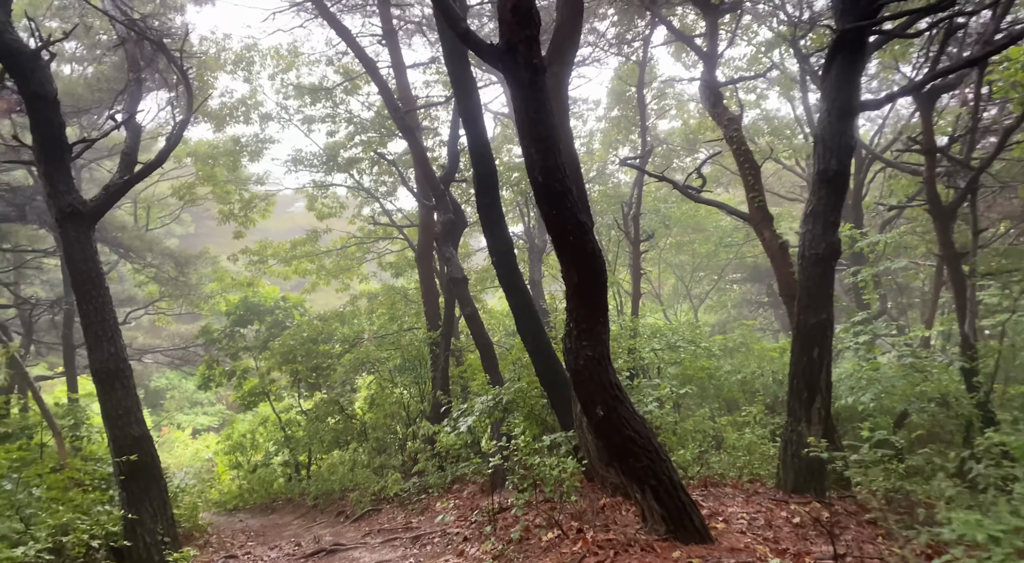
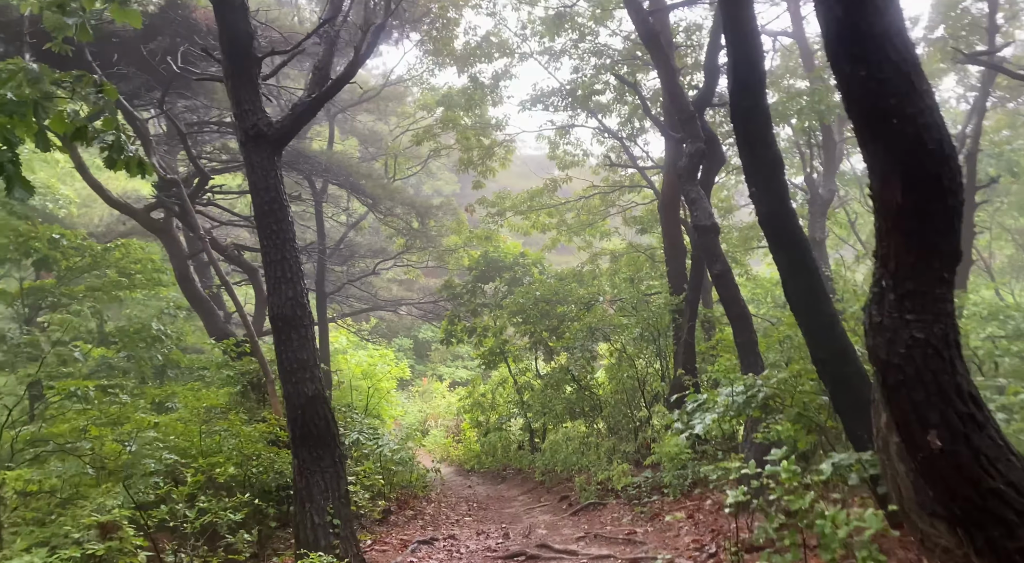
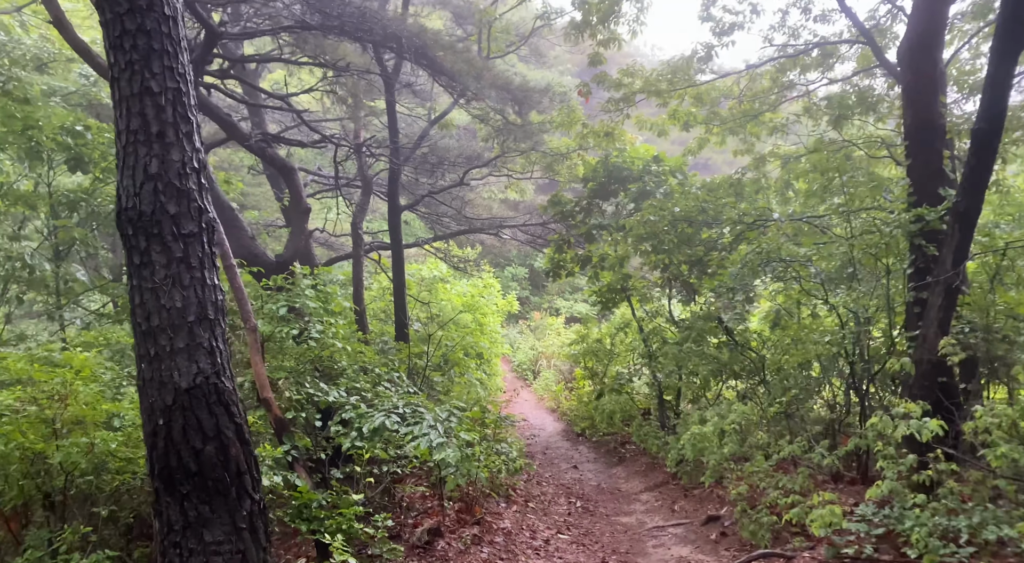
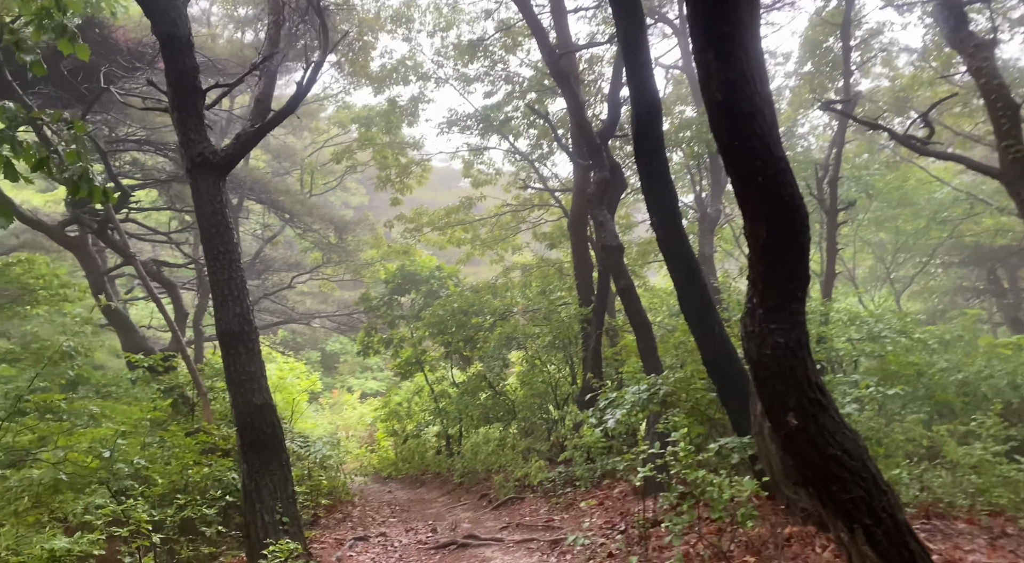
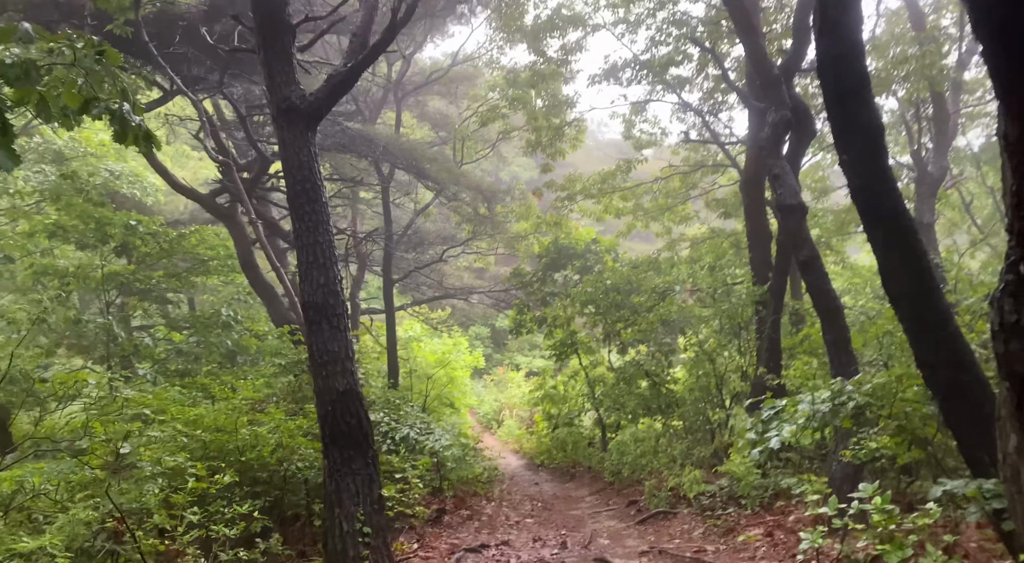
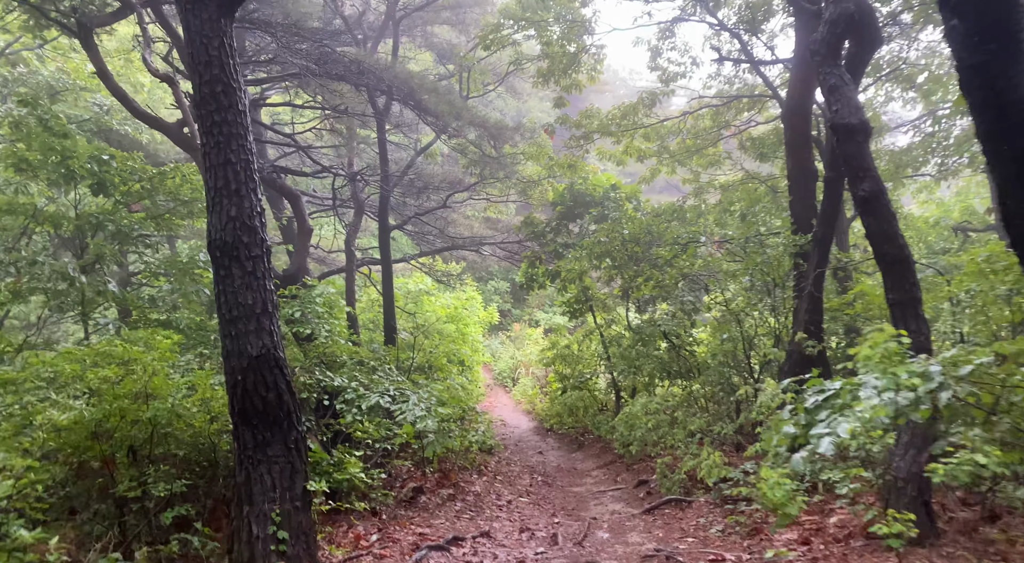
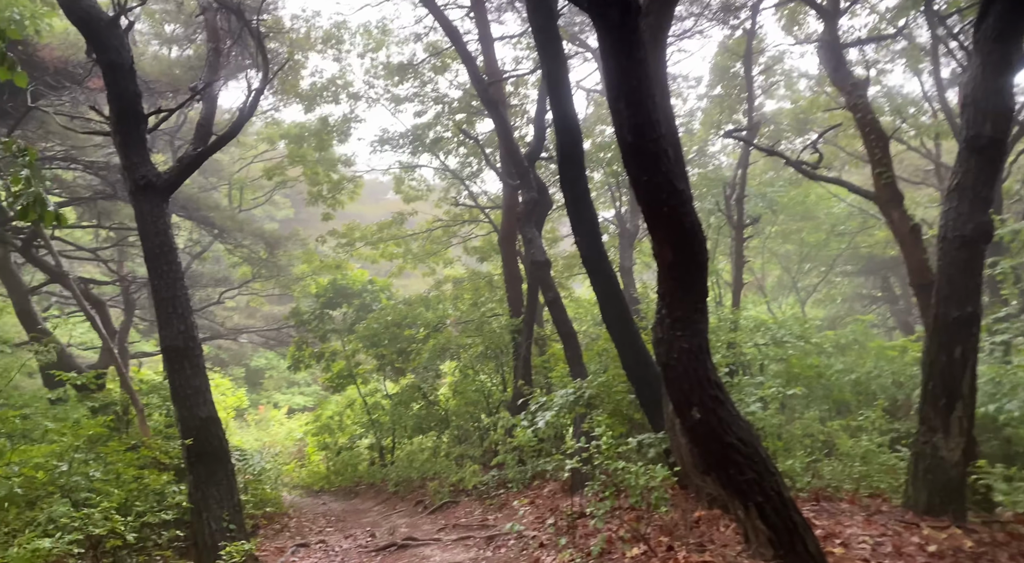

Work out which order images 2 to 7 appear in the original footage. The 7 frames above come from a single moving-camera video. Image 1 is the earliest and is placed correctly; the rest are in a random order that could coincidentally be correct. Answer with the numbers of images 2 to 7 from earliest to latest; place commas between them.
7, 4, 2, 5, 6, 3
